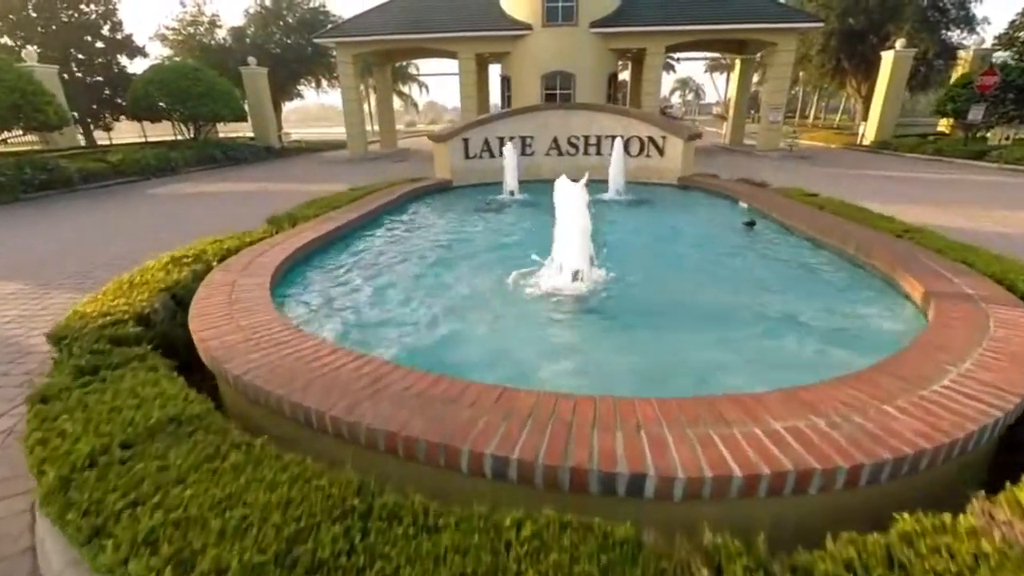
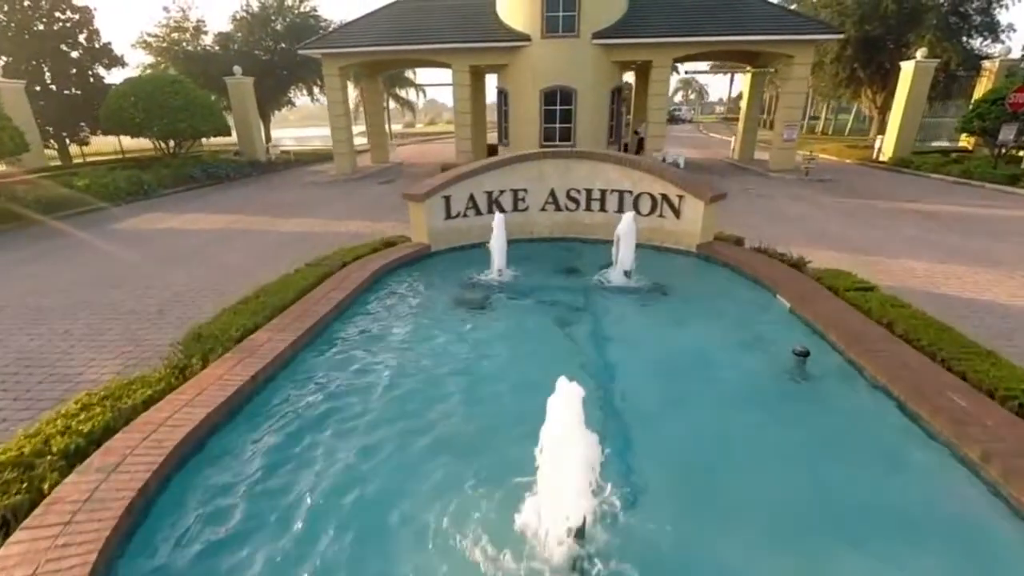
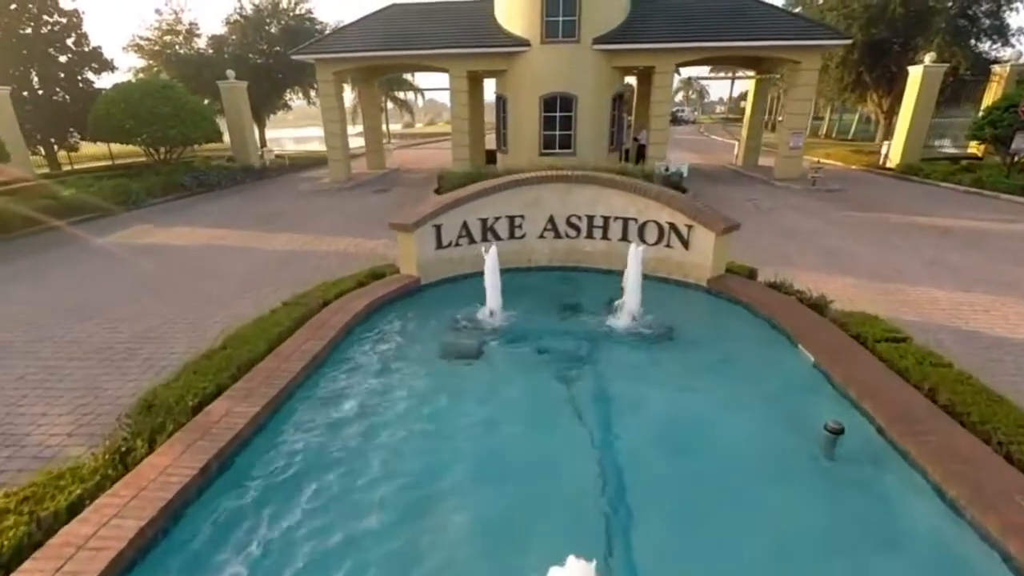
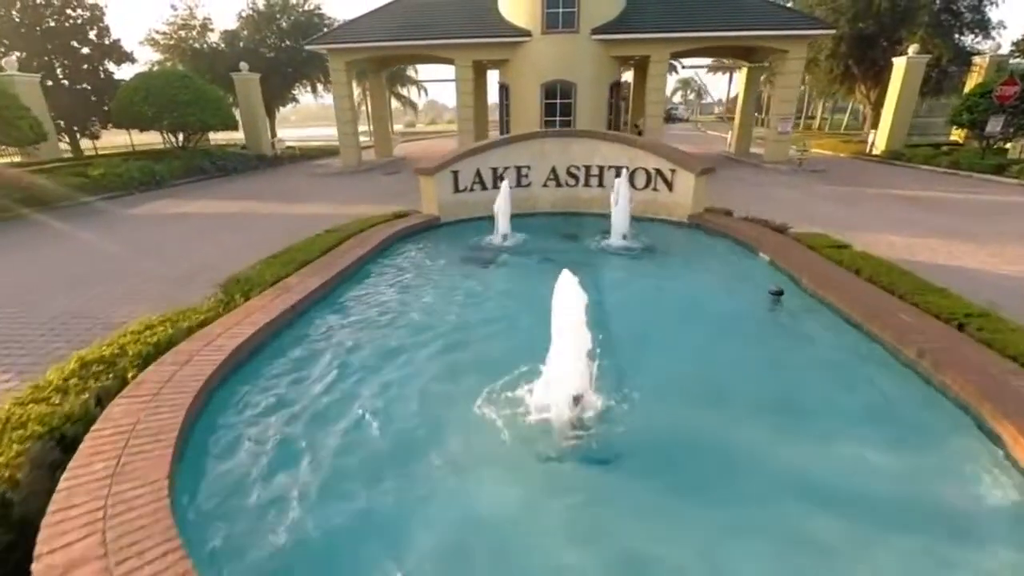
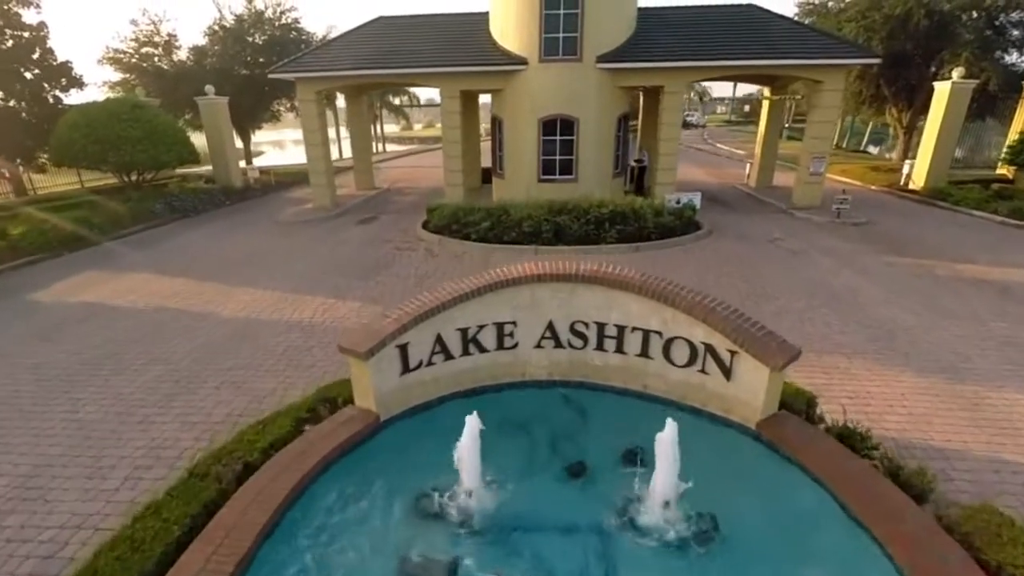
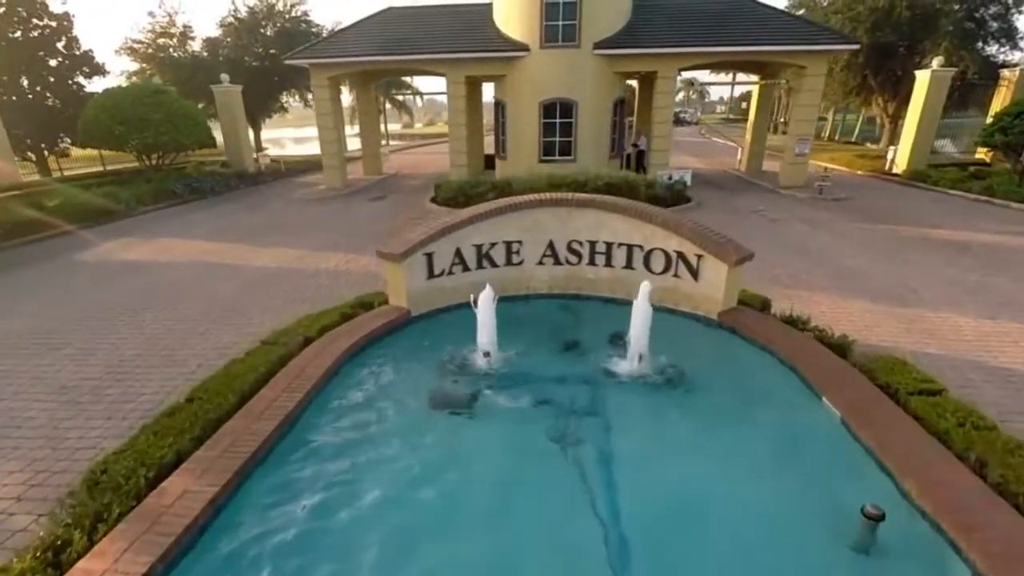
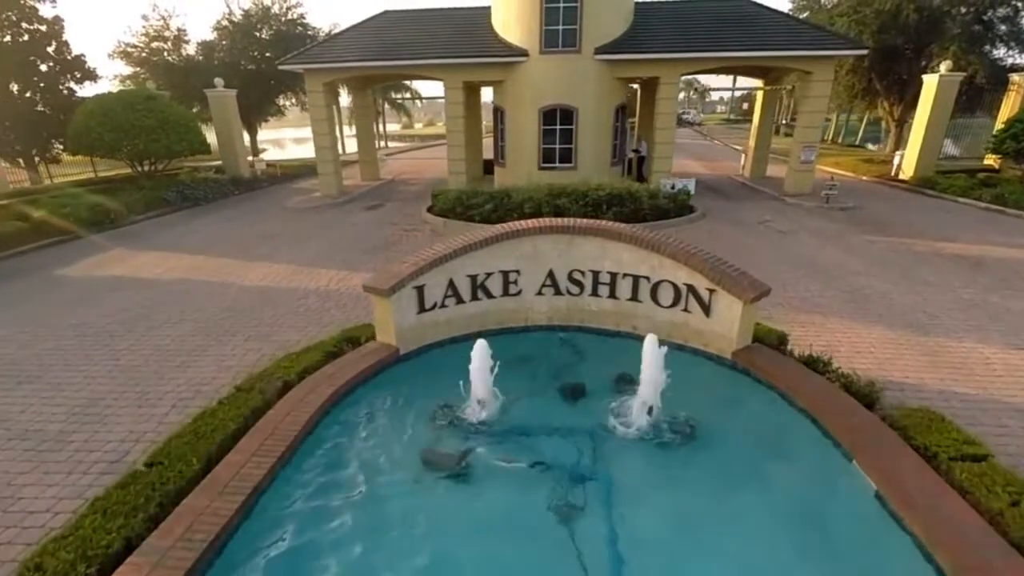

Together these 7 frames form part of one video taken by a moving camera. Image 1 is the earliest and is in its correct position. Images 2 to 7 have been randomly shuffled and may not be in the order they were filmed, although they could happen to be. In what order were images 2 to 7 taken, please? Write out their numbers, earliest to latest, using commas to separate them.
4, 2, 3, 6, 7, 5
